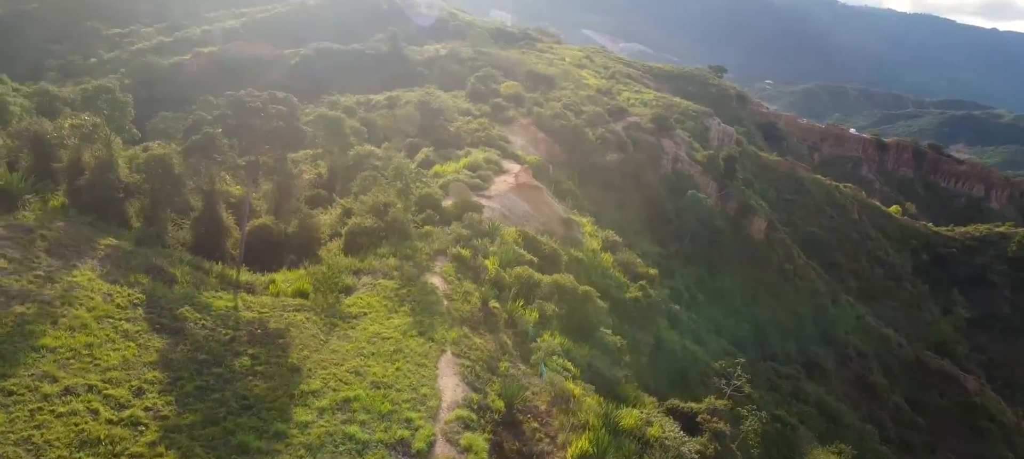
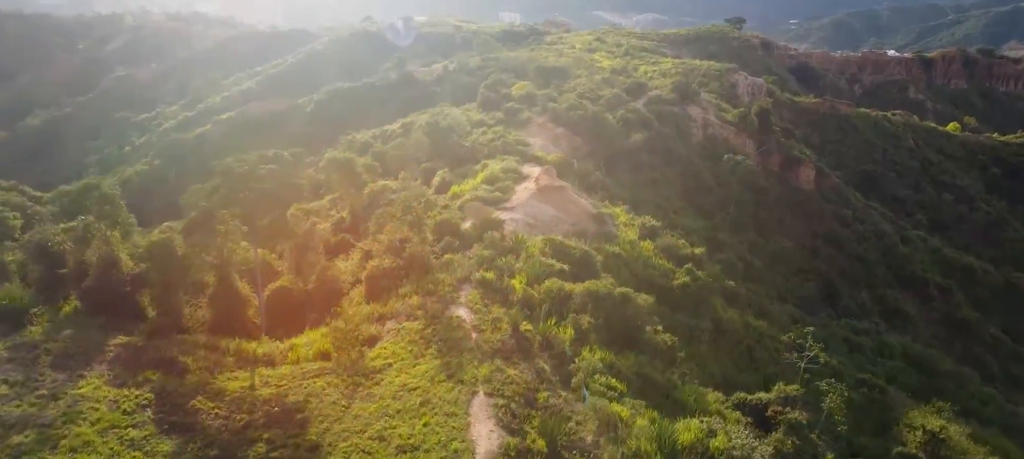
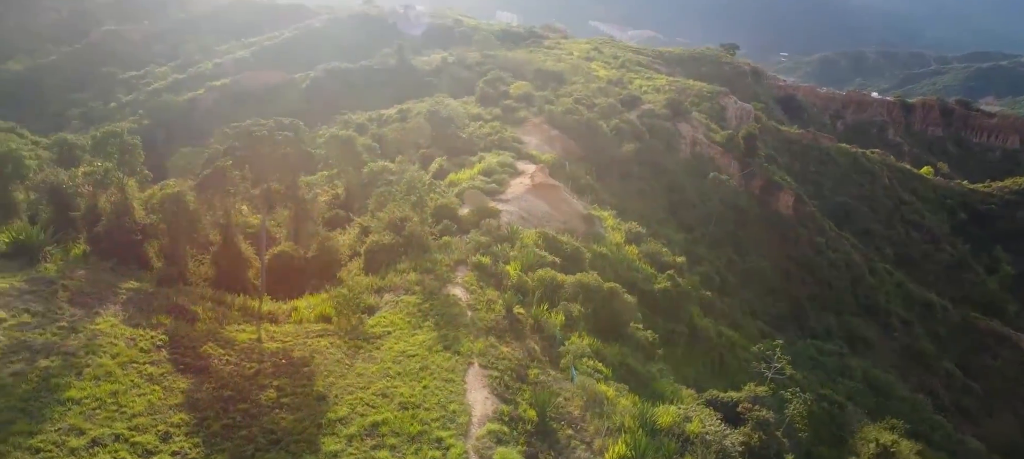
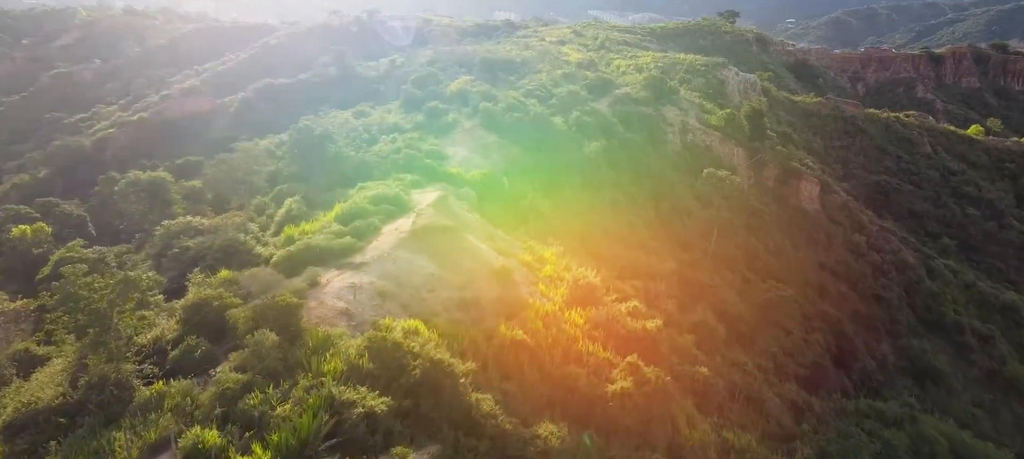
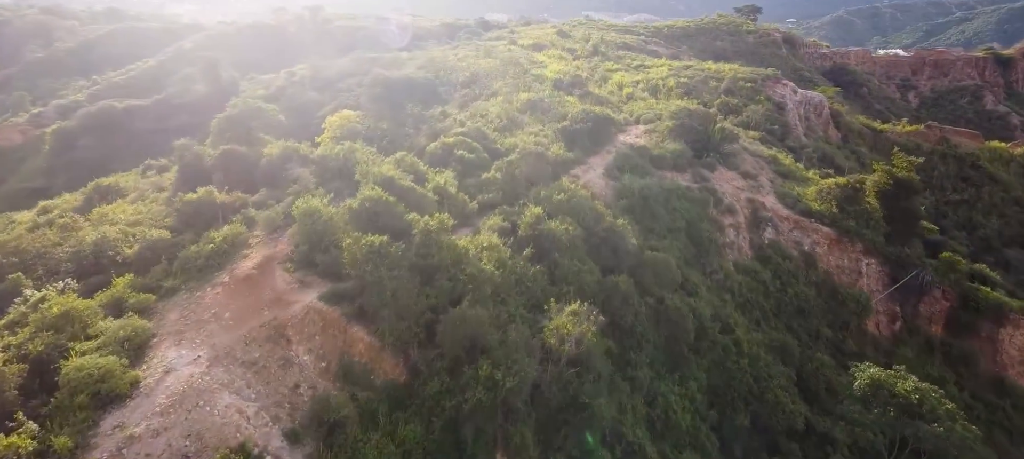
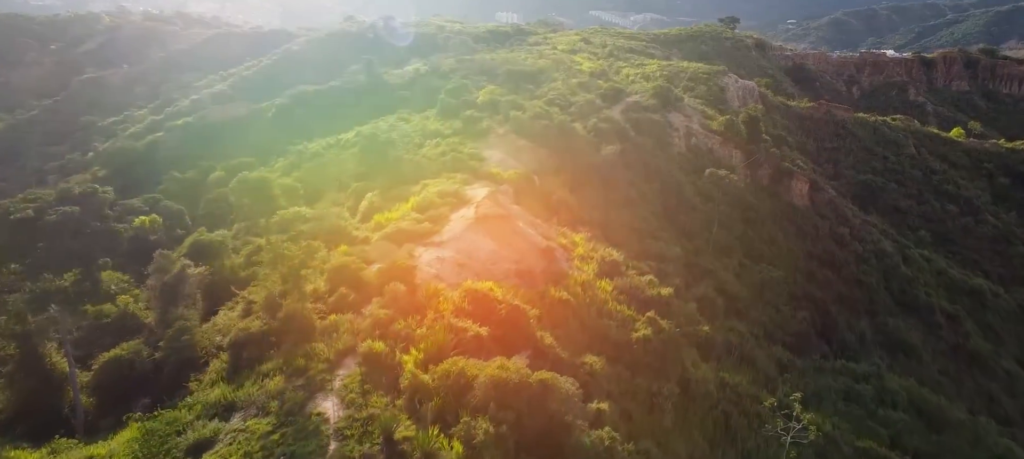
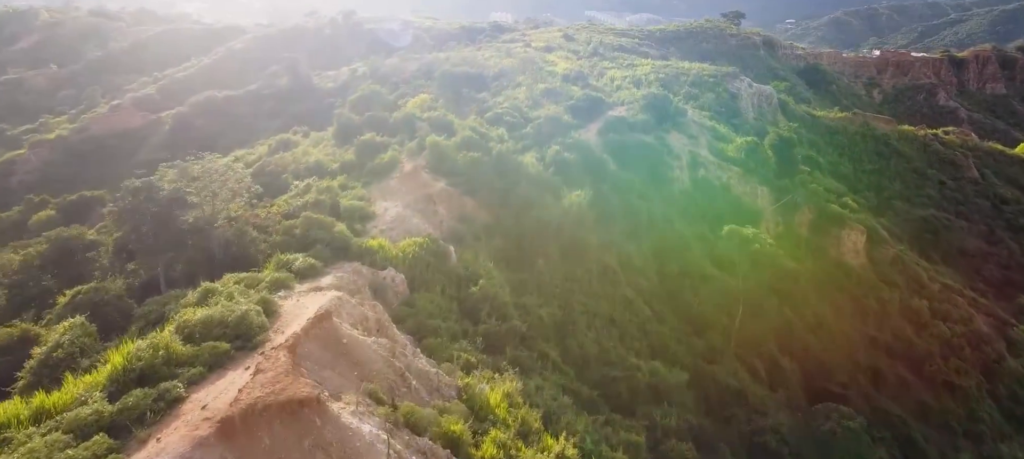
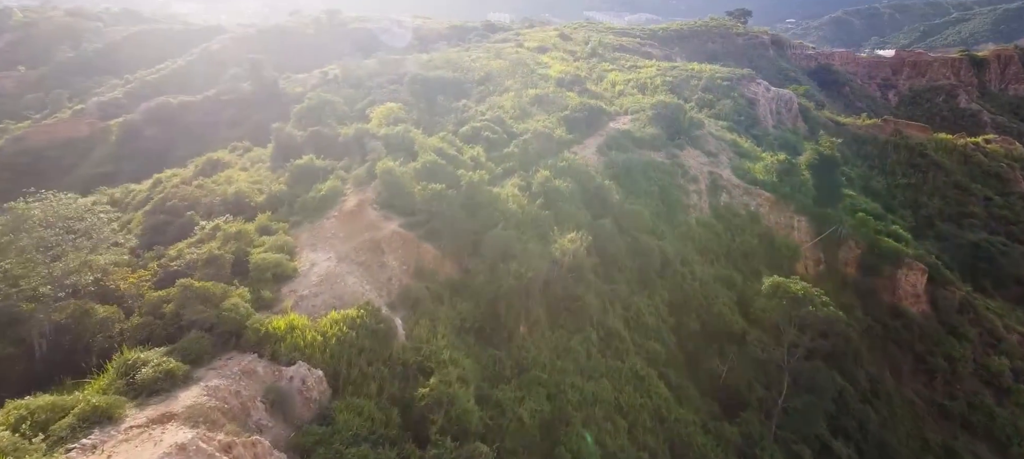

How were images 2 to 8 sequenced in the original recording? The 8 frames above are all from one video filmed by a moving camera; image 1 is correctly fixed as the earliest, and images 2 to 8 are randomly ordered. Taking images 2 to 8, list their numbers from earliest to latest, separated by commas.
3, 2, 6, 4, 7, 8, 5
